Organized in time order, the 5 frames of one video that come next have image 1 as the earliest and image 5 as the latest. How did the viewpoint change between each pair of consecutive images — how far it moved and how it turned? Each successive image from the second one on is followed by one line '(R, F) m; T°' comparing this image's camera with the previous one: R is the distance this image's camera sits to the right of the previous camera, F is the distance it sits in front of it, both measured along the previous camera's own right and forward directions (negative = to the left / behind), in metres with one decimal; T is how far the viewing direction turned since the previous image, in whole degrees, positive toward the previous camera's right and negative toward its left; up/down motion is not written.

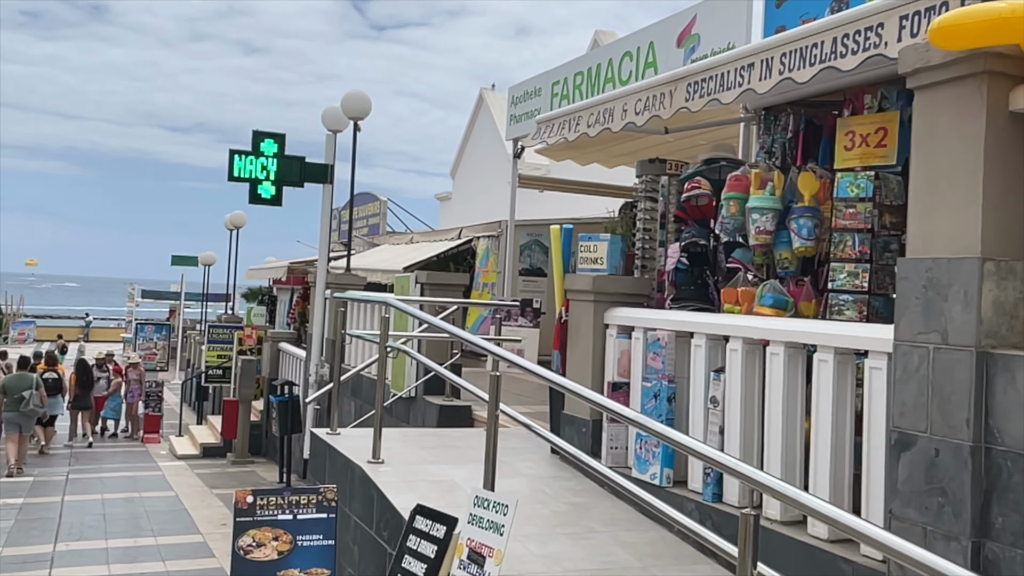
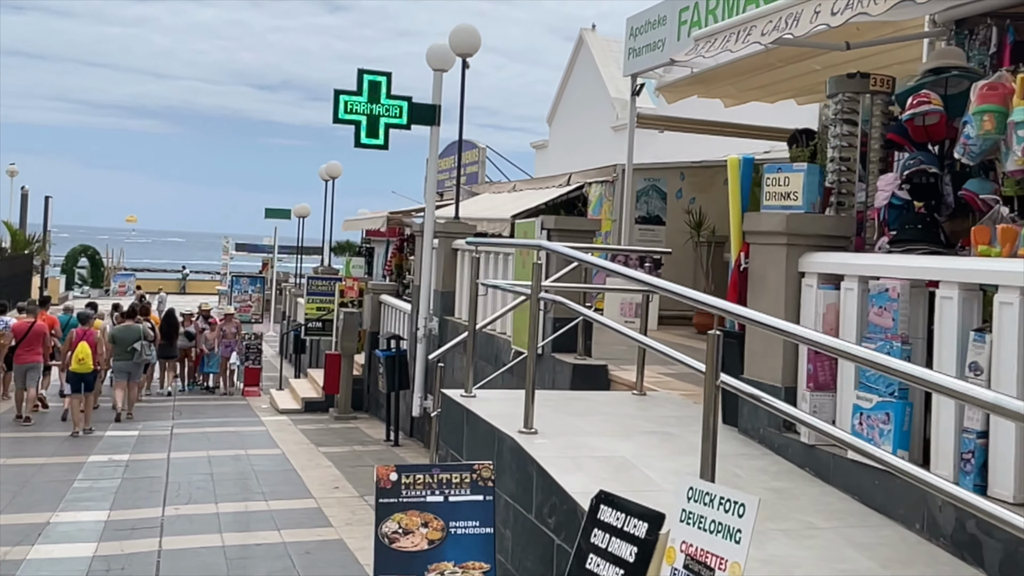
(-0.4, +0.8) m; -5°
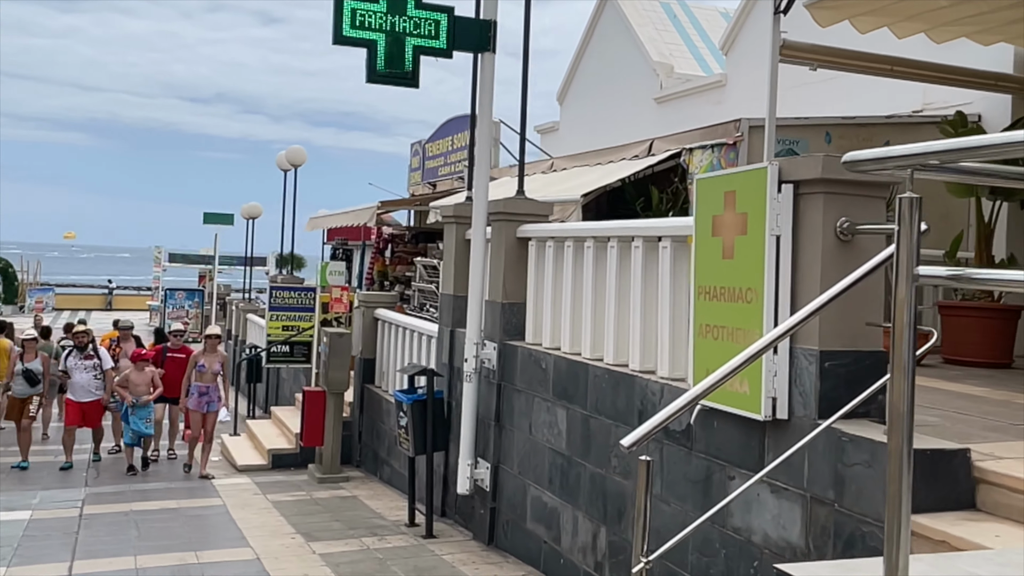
(-1.2, +3.6) m; +4°
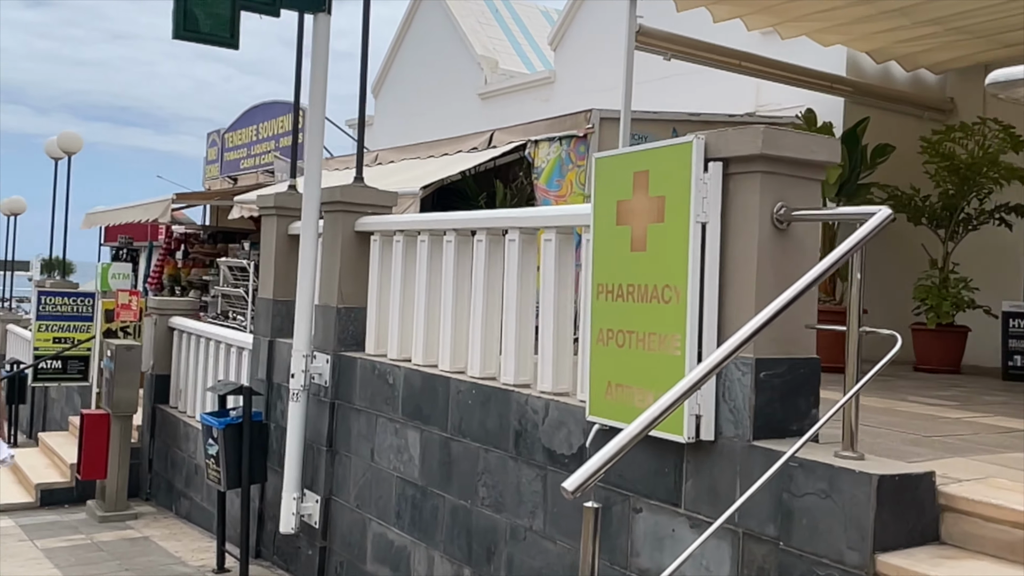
(-0.3, +0.8) m; +13°
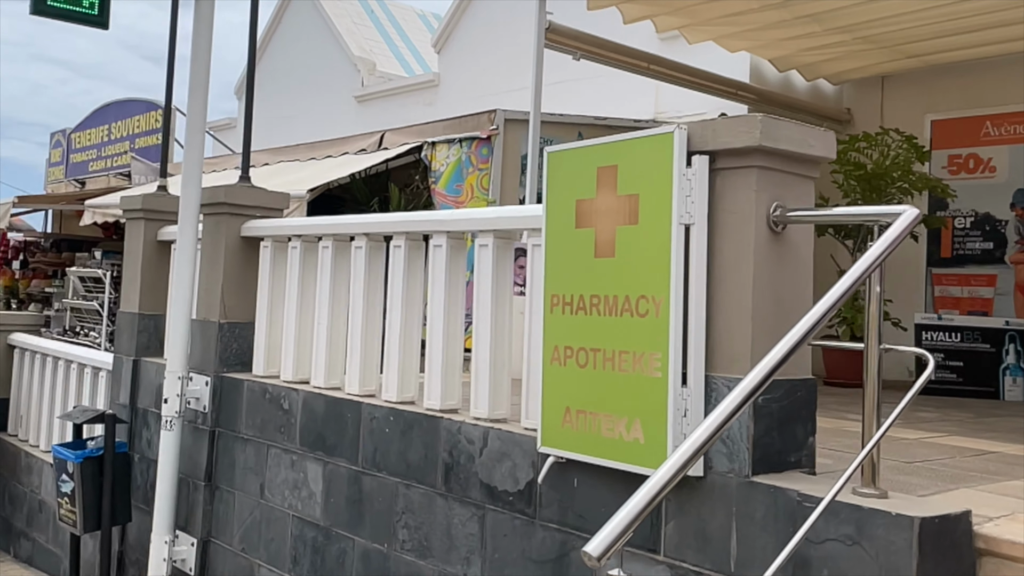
(-0.3, +0.6) m; +9°
